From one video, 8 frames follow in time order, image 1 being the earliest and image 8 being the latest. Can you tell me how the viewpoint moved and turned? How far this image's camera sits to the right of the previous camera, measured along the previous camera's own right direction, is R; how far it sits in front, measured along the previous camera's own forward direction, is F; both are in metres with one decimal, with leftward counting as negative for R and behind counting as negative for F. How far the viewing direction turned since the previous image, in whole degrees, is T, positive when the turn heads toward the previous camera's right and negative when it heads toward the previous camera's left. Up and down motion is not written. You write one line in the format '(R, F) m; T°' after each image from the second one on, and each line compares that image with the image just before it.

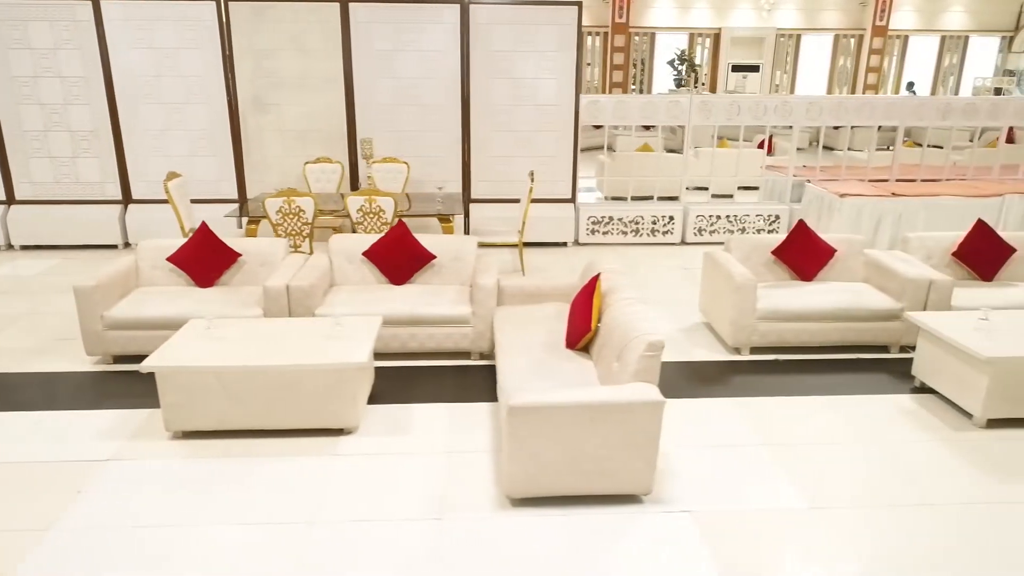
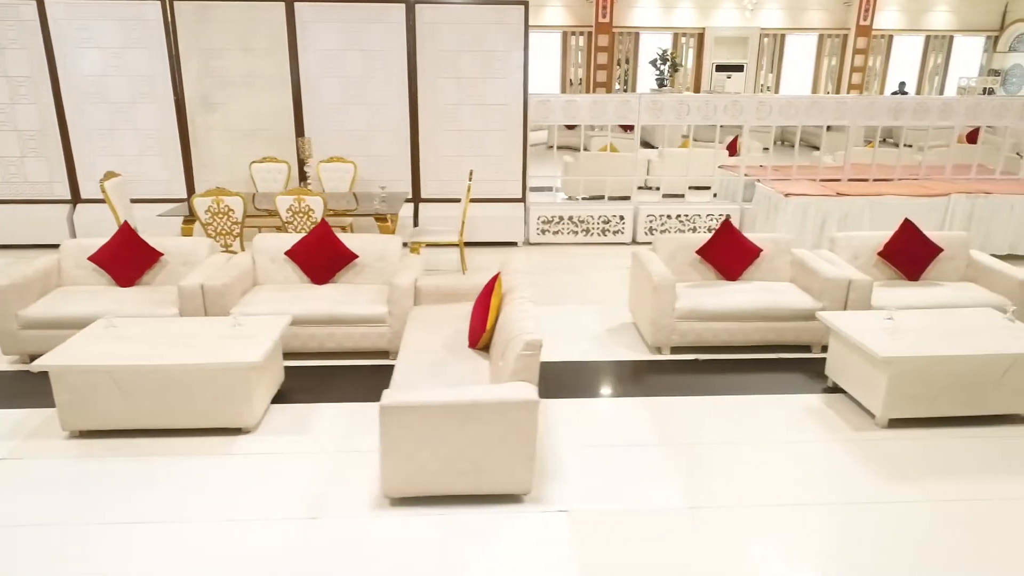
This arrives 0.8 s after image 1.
(+0.5, 0.0) m; 0°
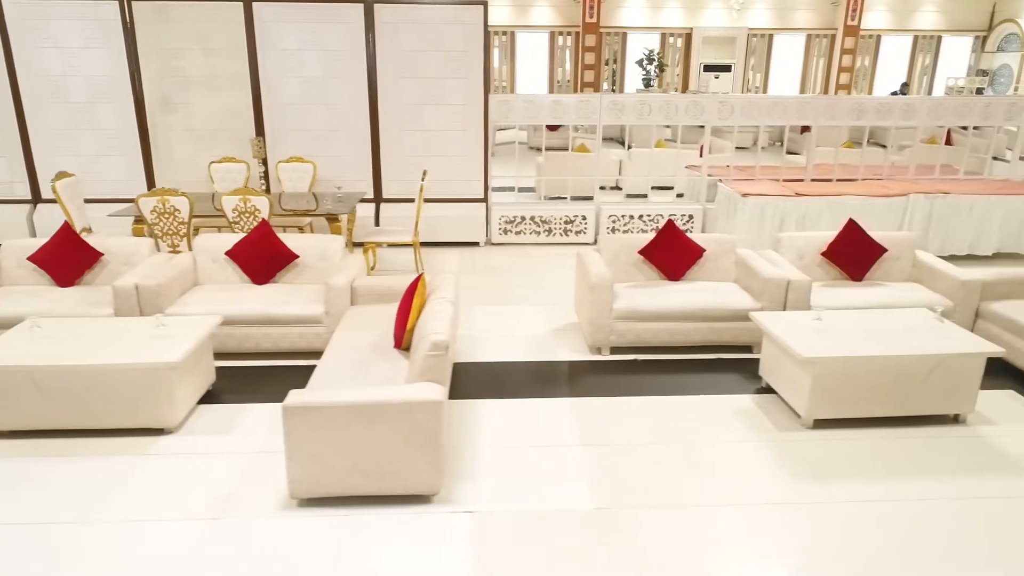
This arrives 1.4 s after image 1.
(+0.4, 0.0) m; 0°
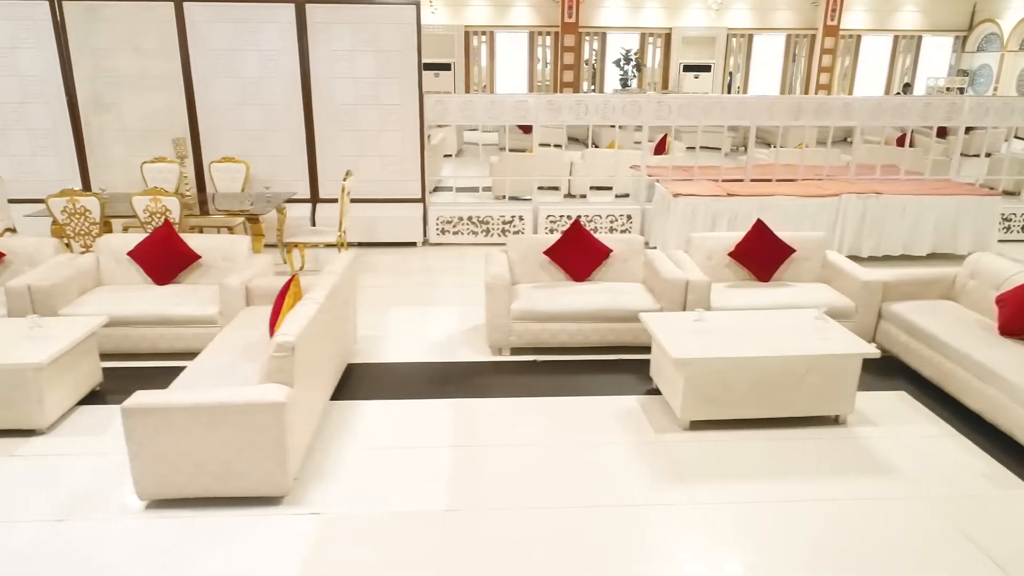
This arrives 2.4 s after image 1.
(+0.6, 0.0) m; 0°
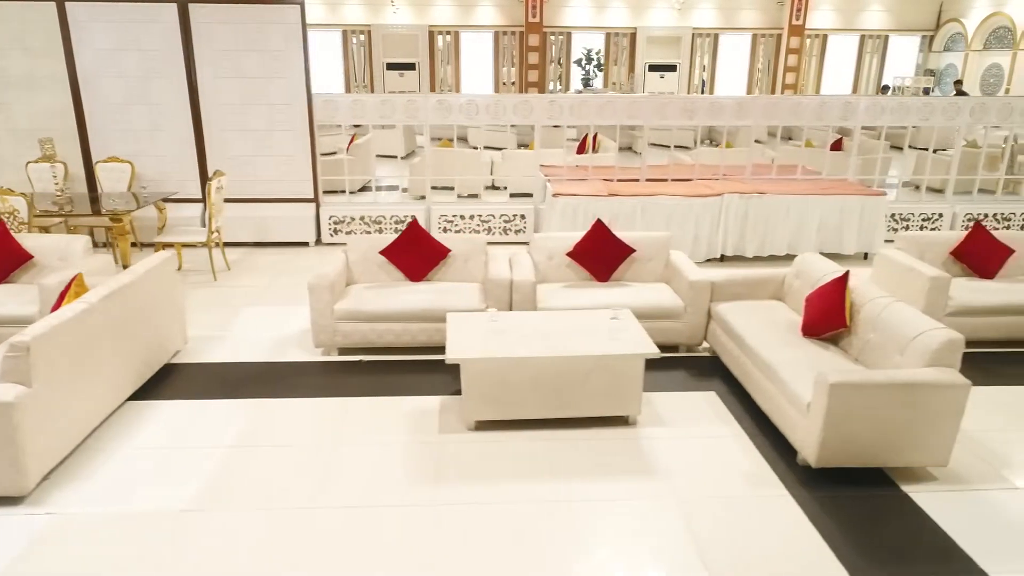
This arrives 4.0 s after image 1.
(+1.0, 0.0) m; 0°
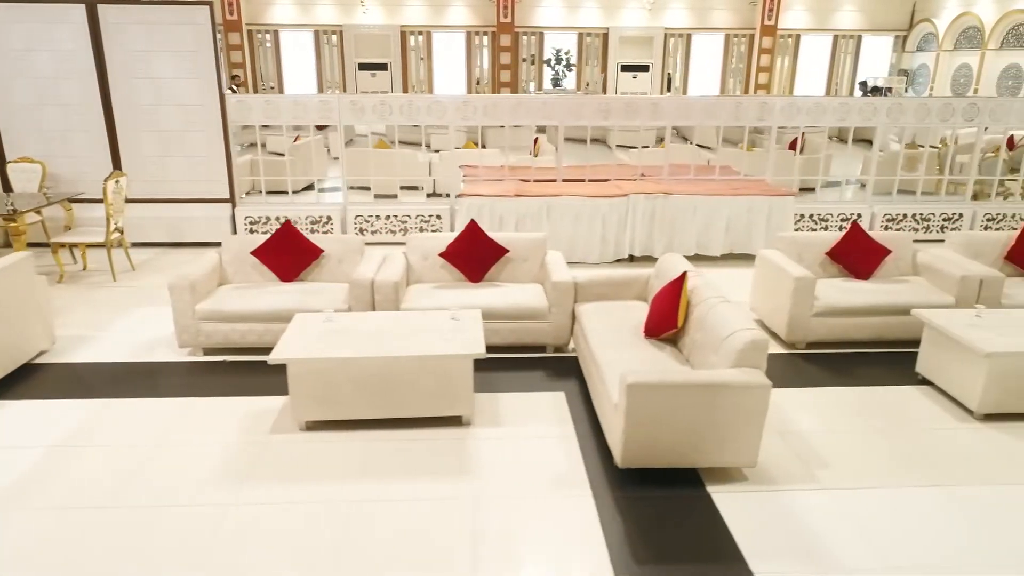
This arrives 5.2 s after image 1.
(+0.8, 0.0) m; 0°
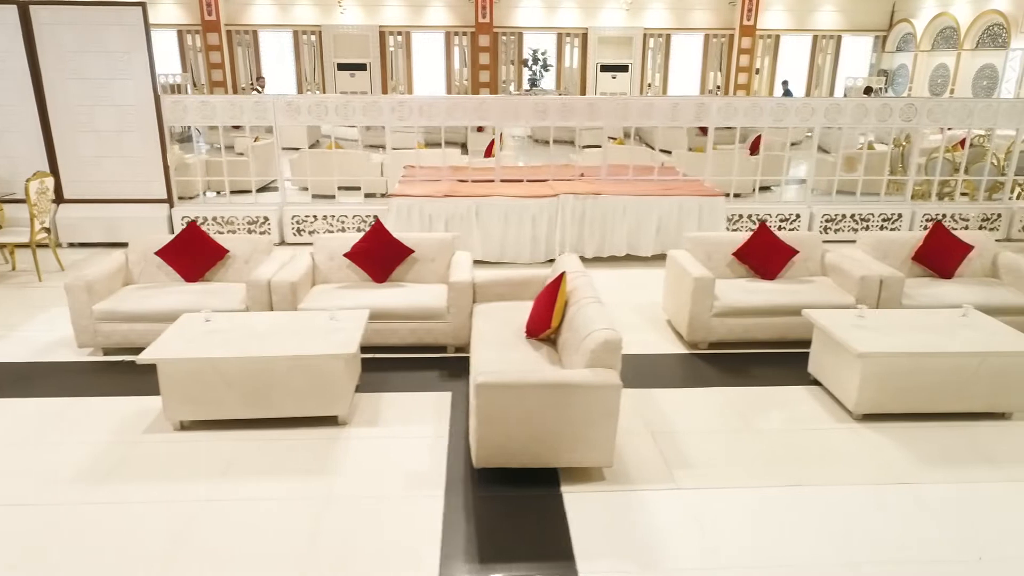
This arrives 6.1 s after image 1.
(+0.6, 0.0) m; 0°
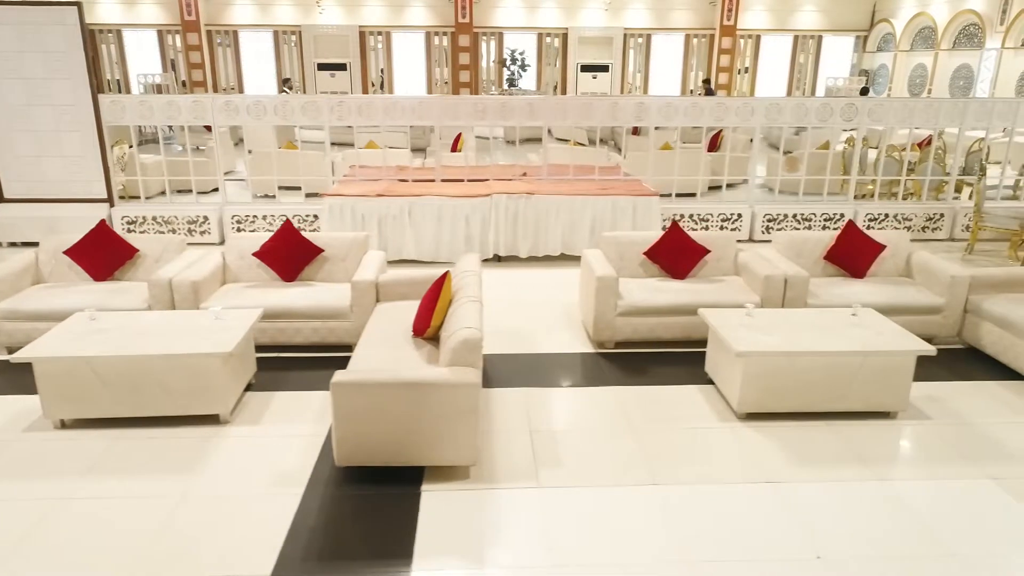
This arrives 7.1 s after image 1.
(+0.6, 0.0) m; 0°
